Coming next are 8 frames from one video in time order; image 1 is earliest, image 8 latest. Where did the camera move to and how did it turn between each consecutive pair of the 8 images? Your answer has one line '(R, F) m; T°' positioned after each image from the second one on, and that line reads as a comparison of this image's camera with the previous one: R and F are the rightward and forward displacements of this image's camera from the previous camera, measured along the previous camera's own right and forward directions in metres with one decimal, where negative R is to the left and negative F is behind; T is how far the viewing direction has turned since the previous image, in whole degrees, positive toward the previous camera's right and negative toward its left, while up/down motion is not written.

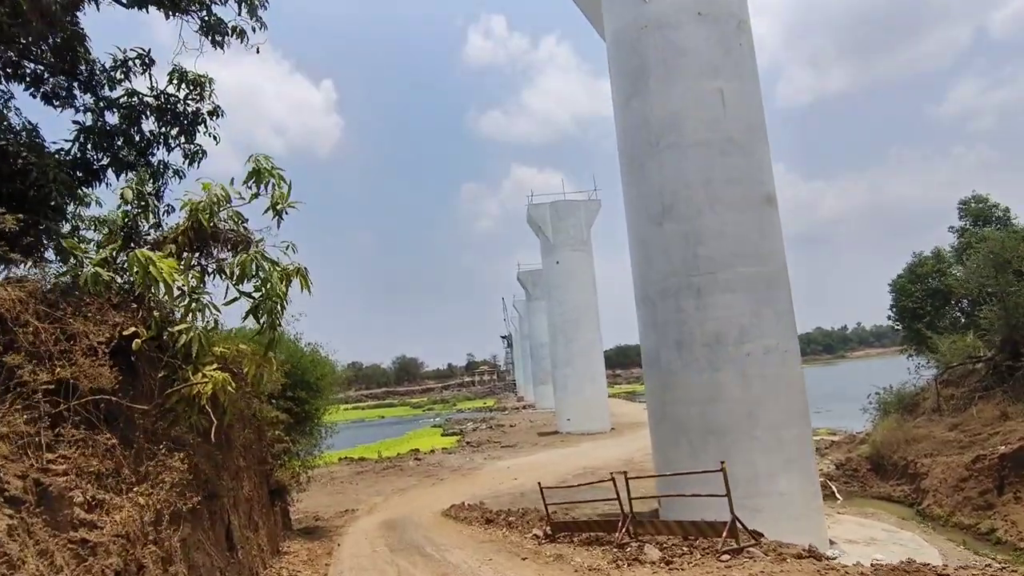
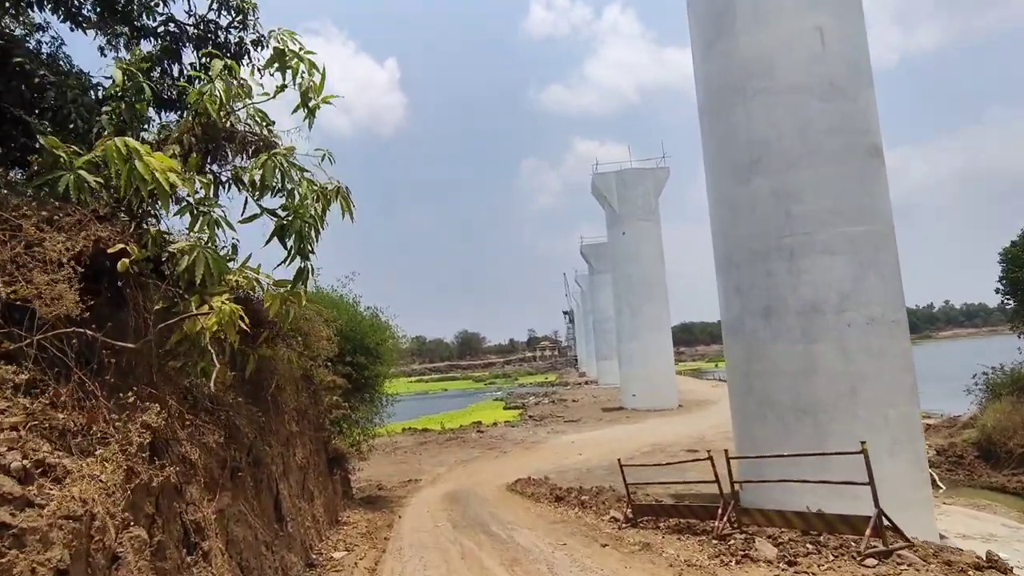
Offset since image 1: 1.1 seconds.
(-0.1, +0.7) m; -6°
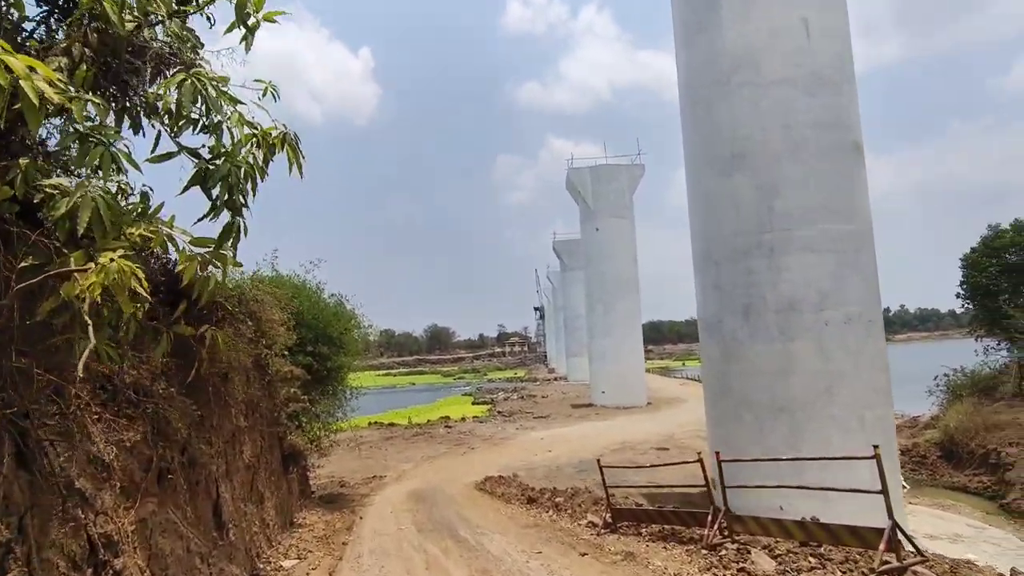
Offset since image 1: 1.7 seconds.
(0.0, +0.5) m; +3°
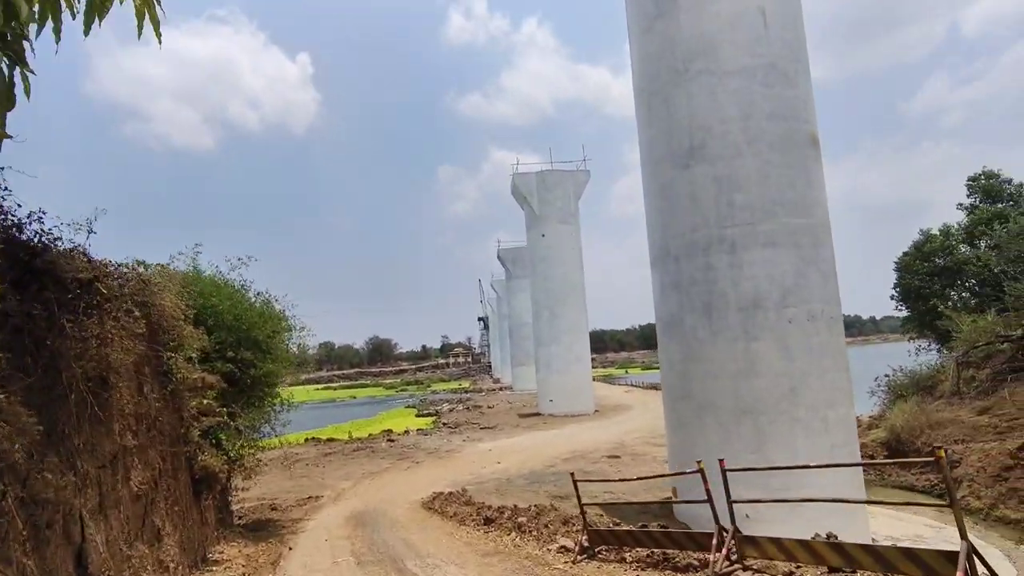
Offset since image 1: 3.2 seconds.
(-0.1, +0.8) m; +6°
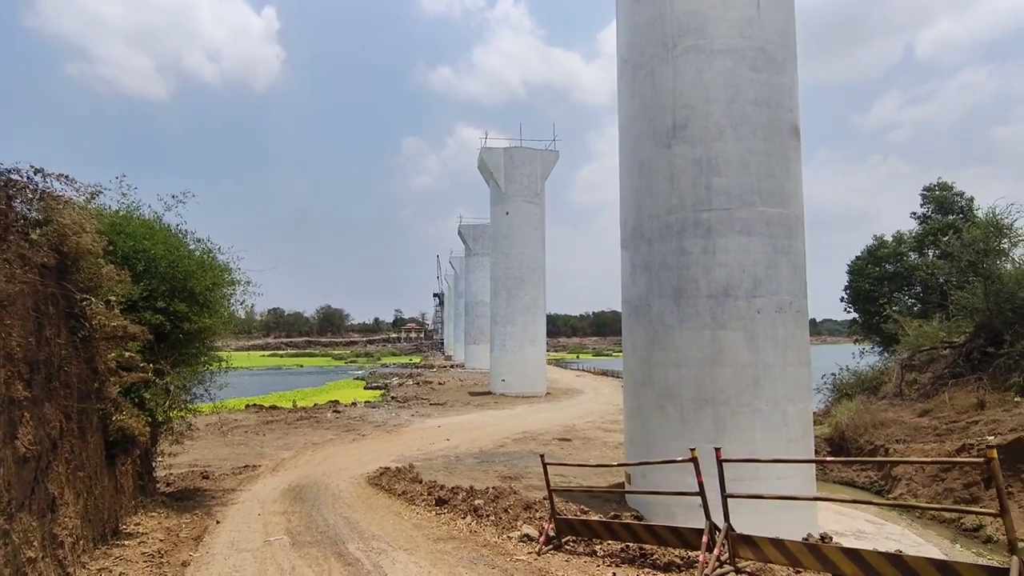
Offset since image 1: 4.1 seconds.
(-0.1, +0.5) m; +4°
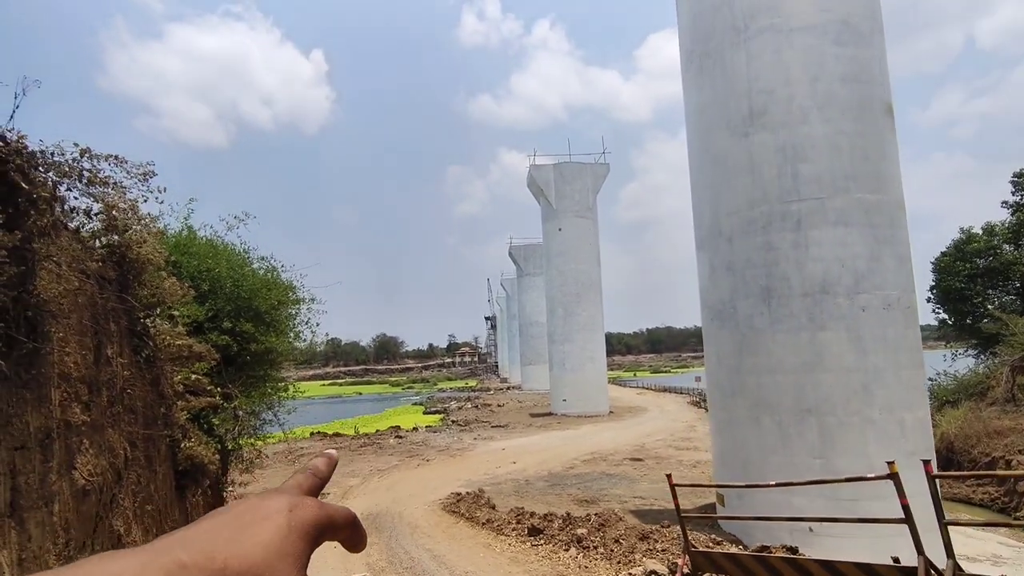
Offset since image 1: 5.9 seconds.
(-0.4, +0.6) m; -5°
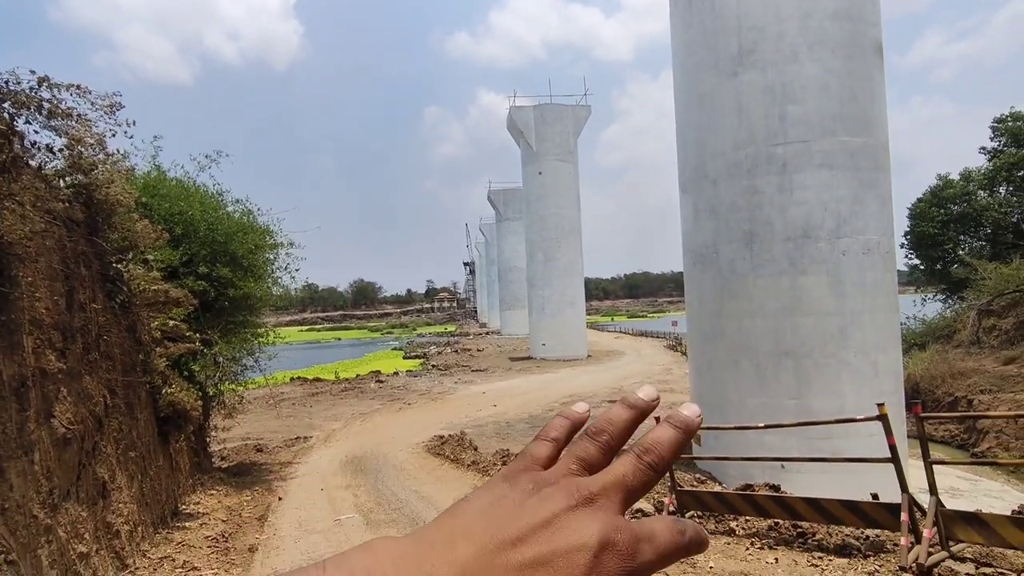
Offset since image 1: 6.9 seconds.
(-0.1, +0.1) m; +2°
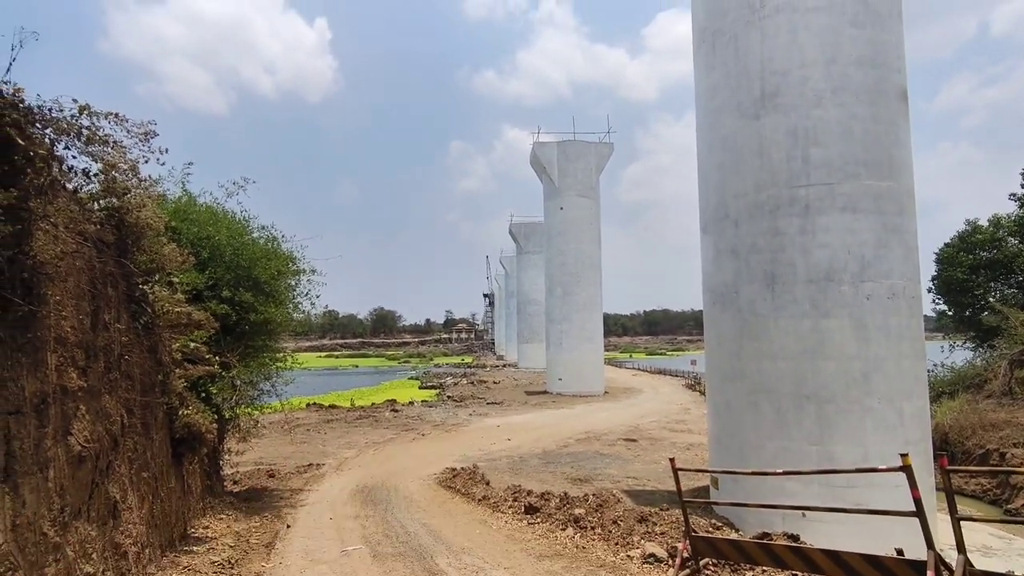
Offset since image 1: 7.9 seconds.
(0.0, 0.0) m; -2°
